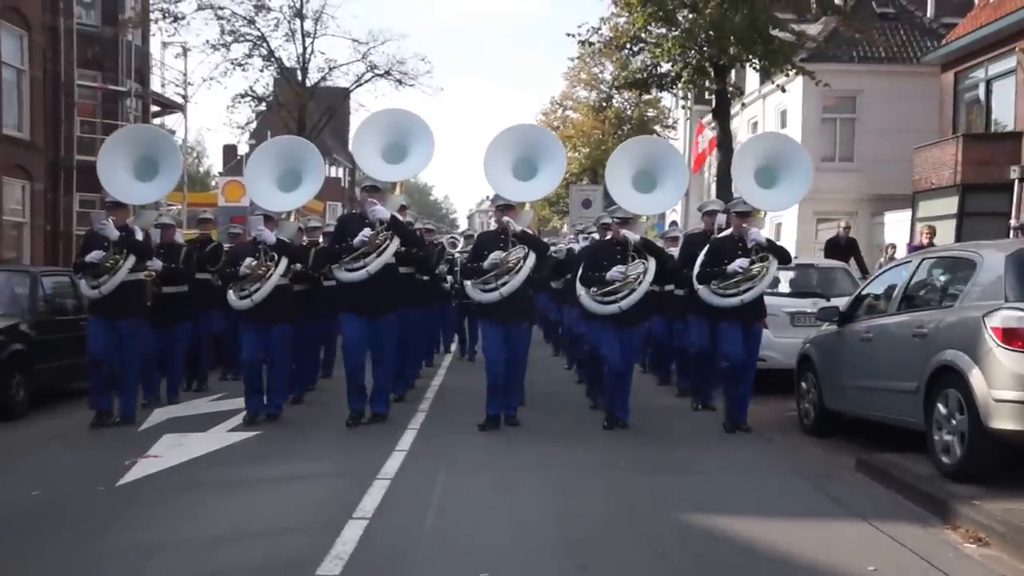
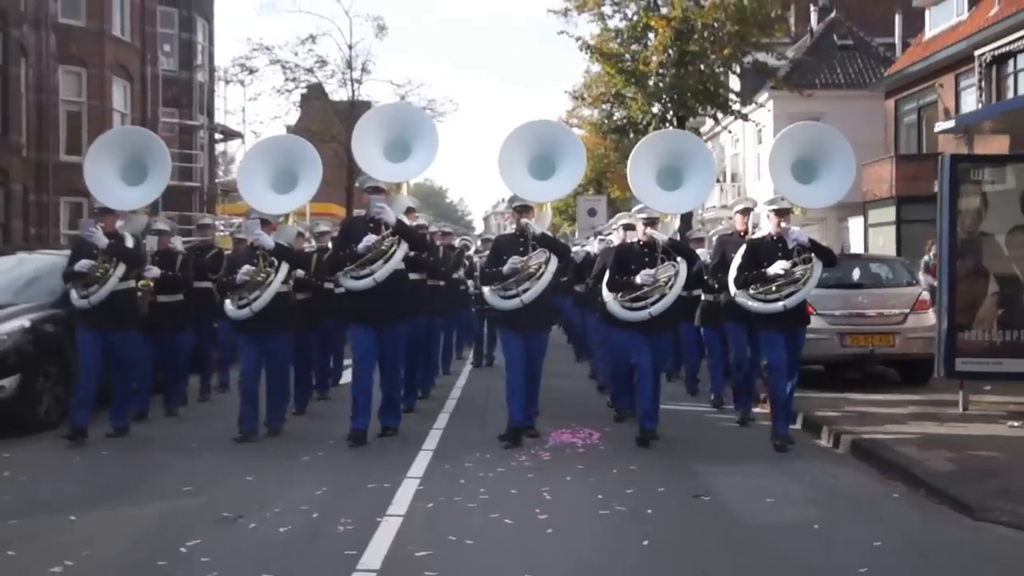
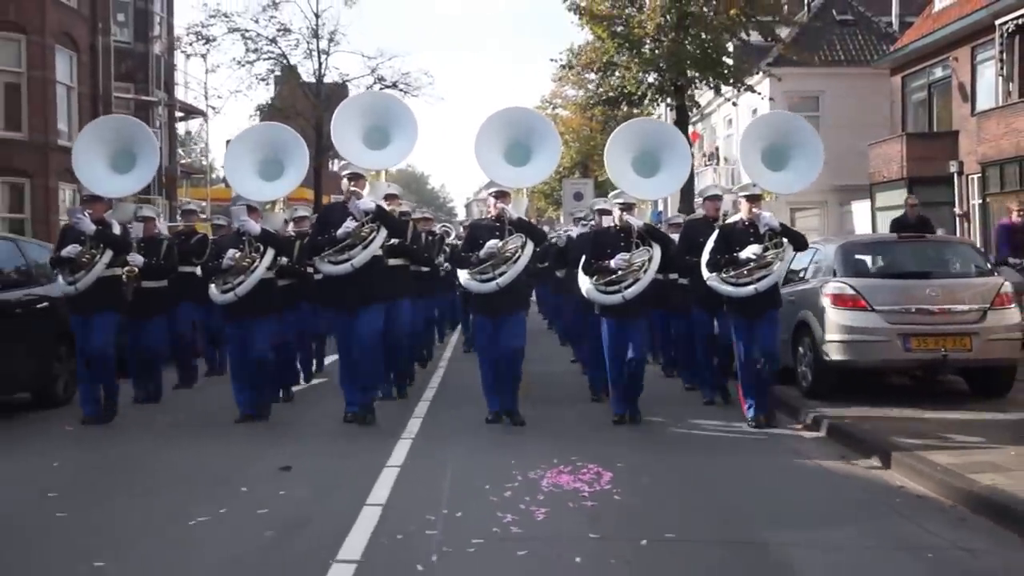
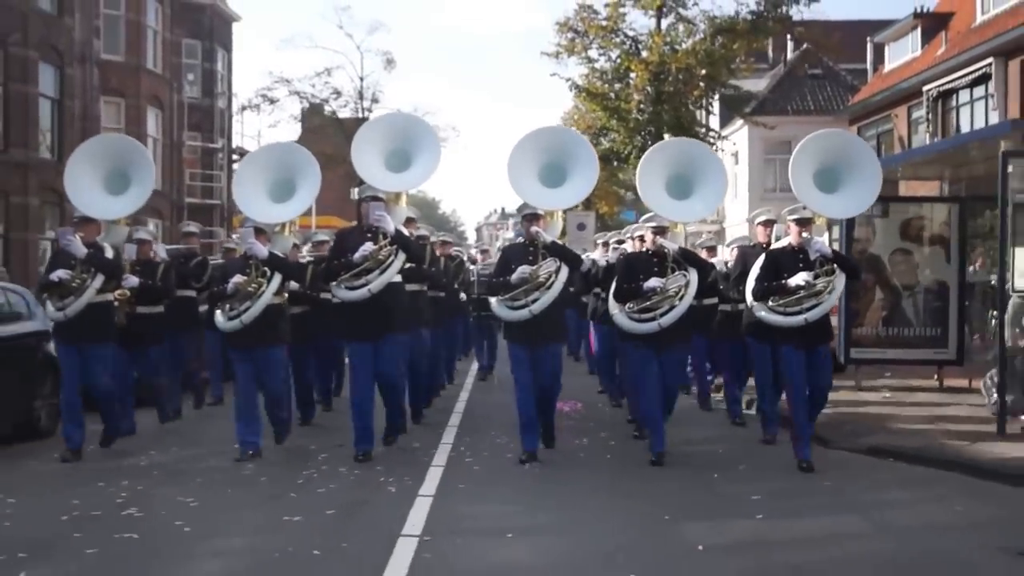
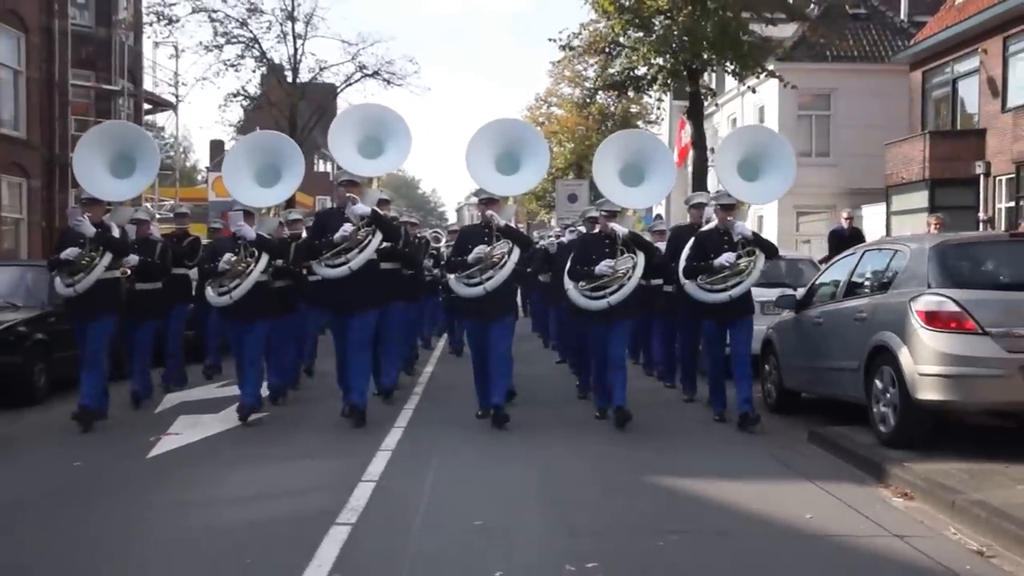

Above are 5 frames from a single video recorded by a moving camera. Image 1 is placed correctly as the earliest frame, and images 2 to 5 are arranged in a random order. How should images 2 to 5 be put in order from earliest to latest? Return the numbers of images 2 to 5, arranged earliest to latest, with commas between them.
5, 3, 2, 4
